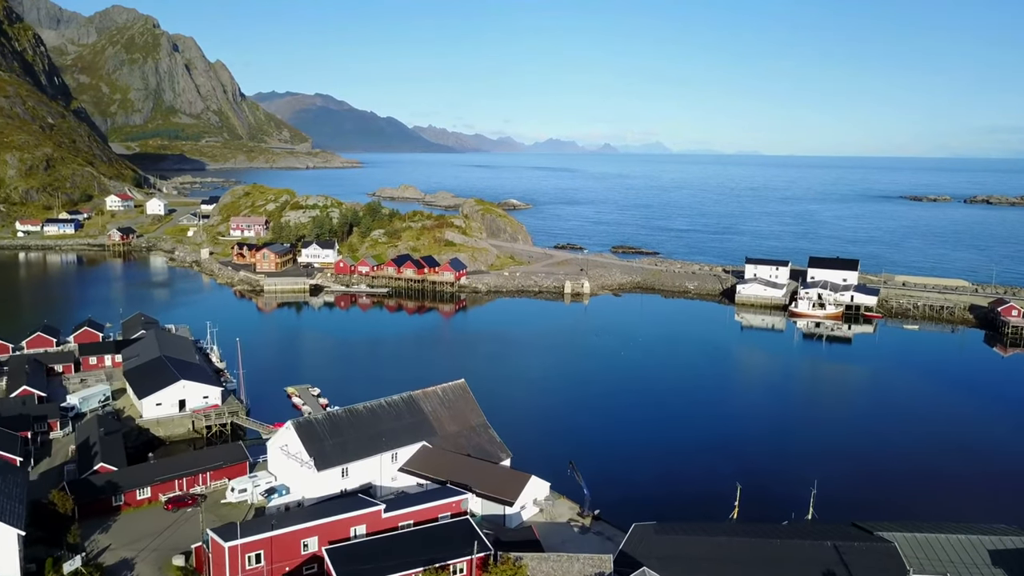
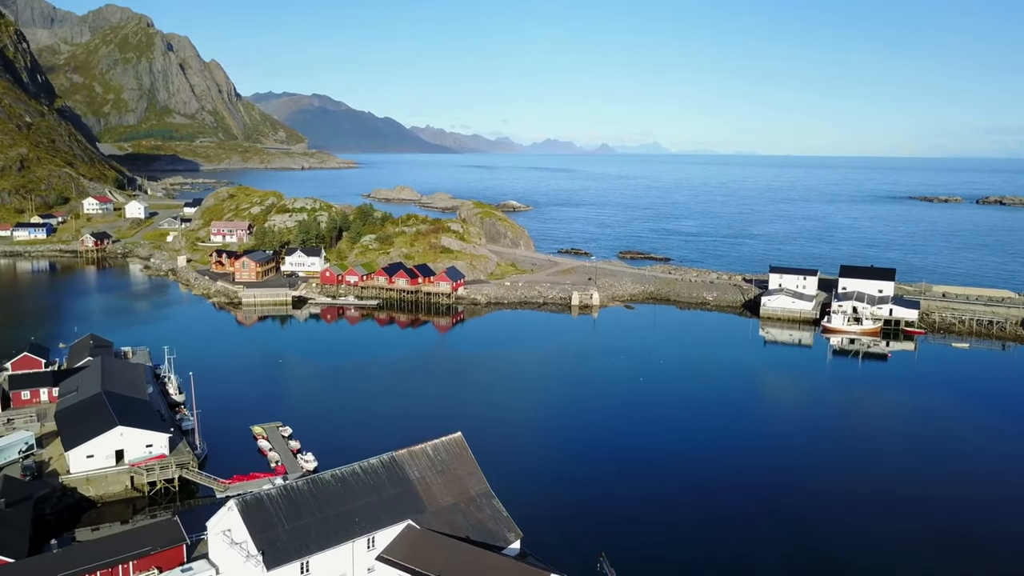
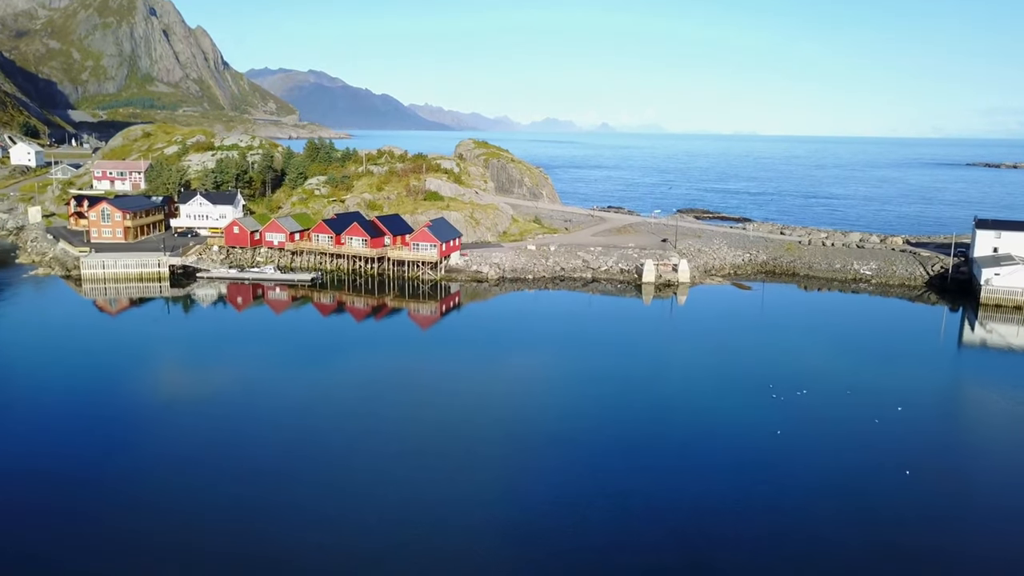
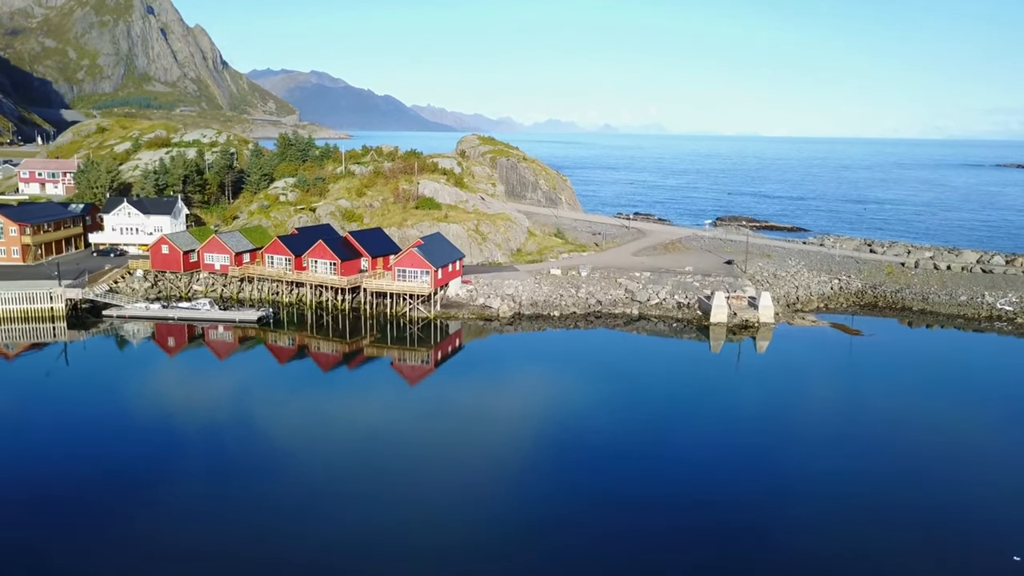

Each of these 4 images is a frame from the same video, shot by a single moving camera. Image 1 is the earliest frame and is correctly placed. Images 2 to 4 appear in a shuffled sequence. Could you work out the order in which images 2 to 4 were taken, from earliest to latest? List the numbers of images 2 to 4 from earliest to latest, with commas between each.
2, 3, 4
